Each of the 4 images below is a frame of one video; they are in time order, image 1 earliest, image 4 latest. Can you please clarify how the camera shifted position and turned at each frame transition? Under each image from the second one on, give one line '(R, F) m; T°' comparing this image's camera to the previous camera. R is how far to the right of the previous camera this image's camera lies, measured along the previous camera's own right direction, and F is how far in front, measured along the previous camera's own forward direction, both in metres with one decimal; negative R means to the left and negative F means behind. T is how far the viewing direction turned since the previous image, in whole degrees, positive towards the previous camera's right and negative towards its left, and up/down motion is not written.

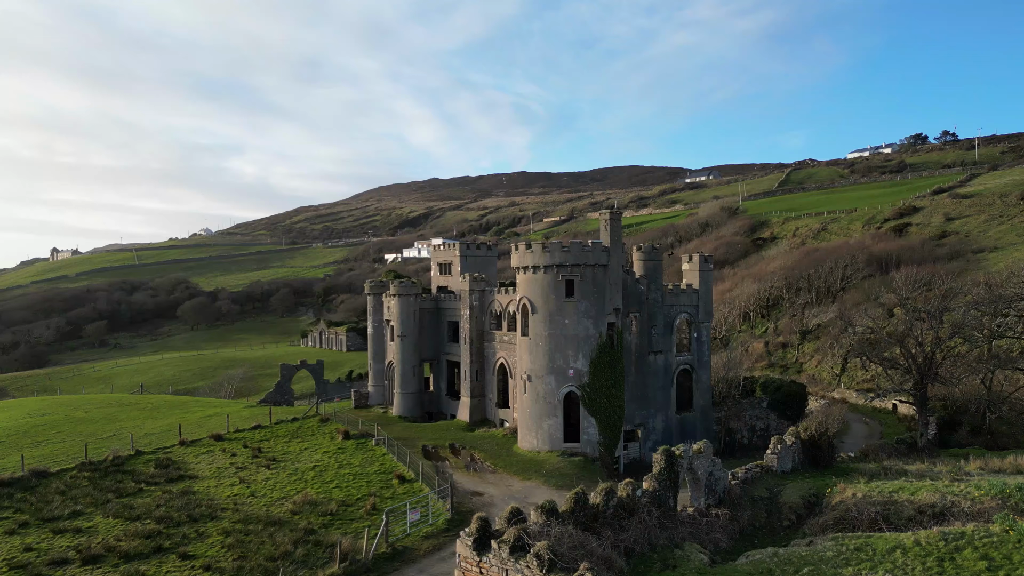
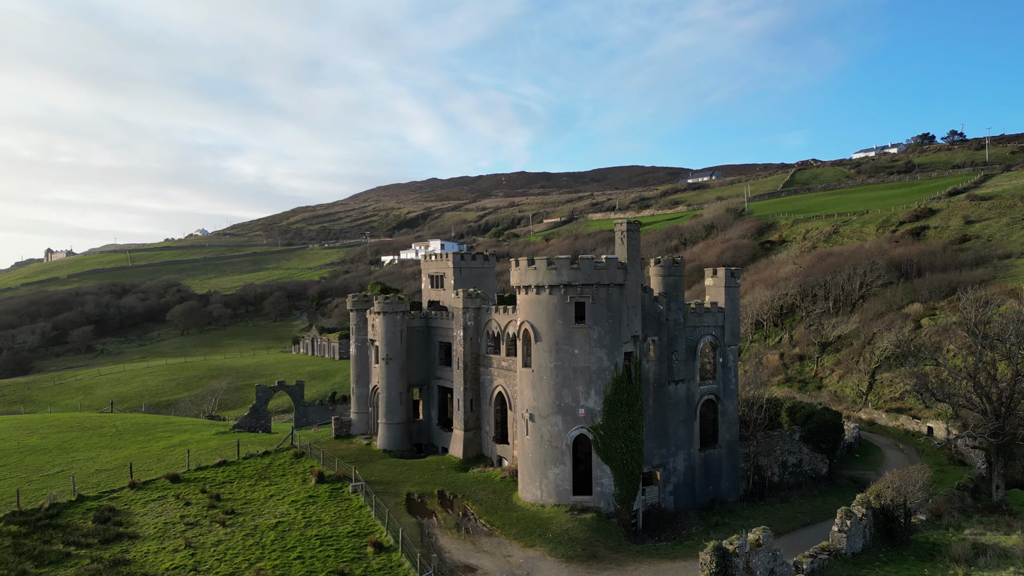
(0.0, +4.1) m; 0°
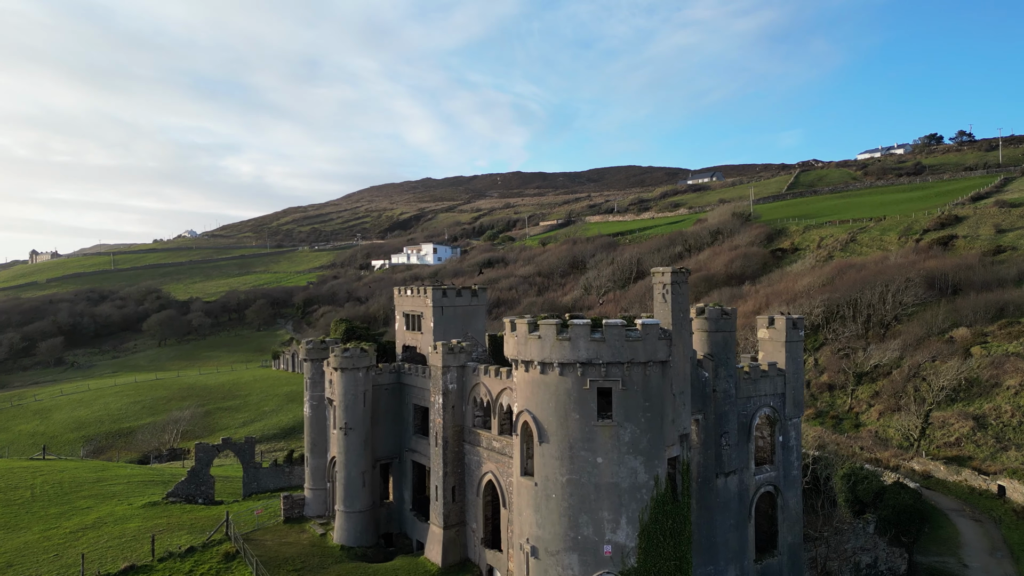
(0.0, +7.0) m; 0°
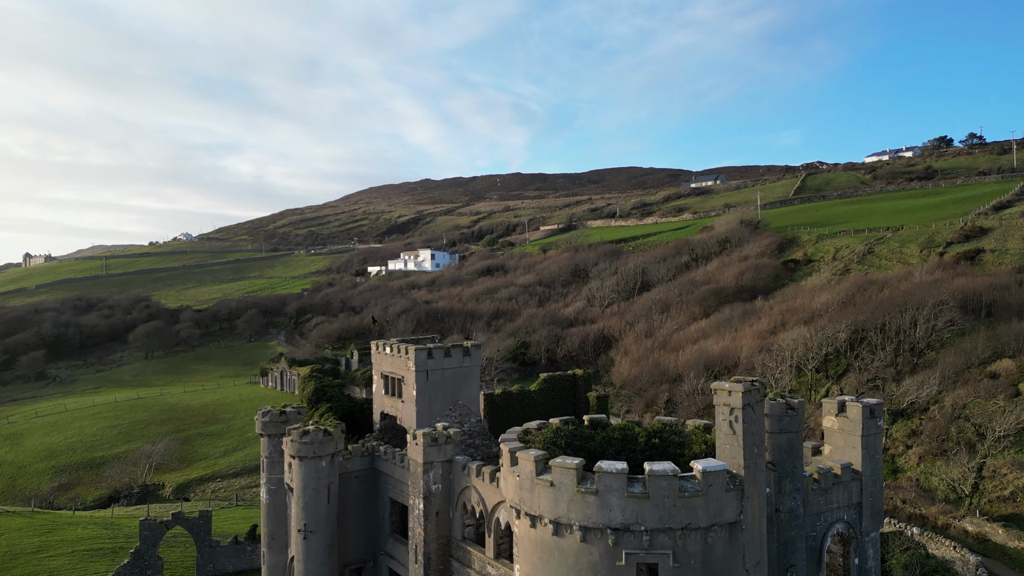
(0.0, +4.9) m; 0°
